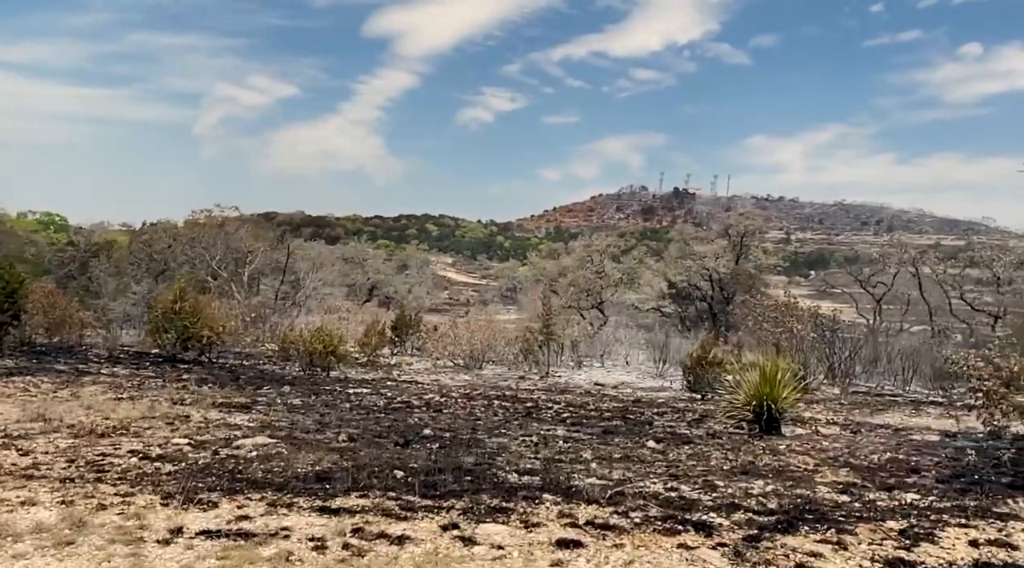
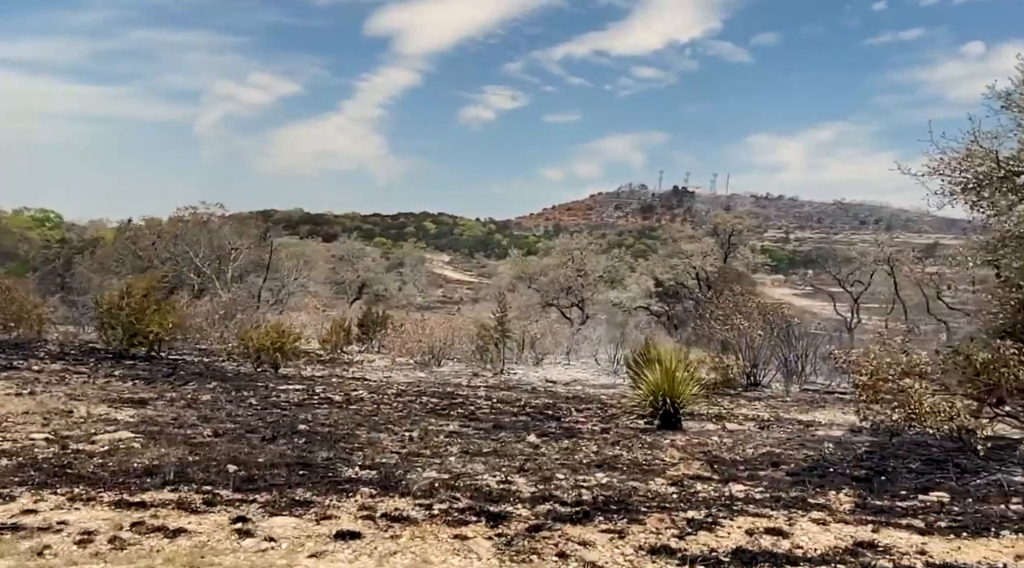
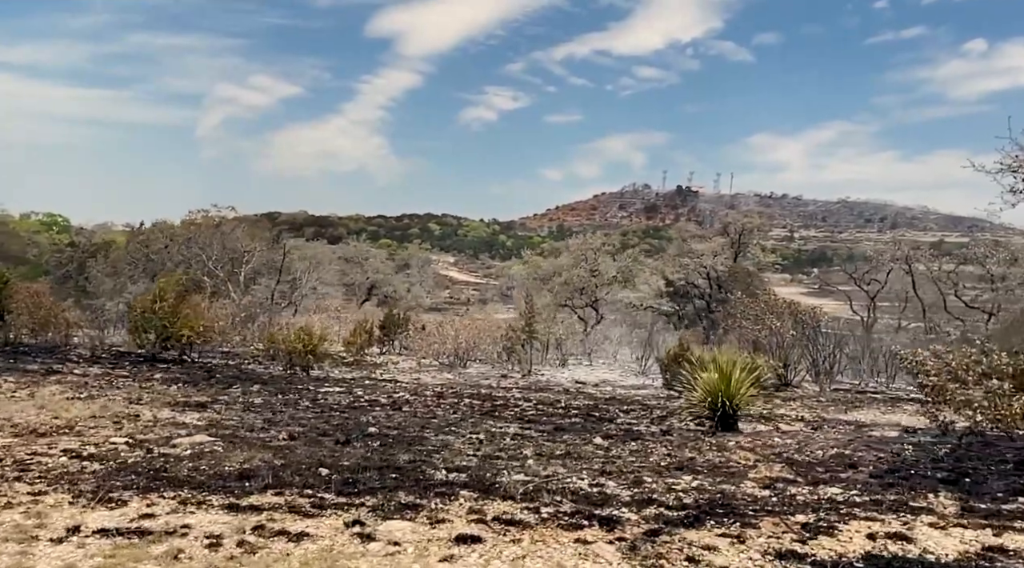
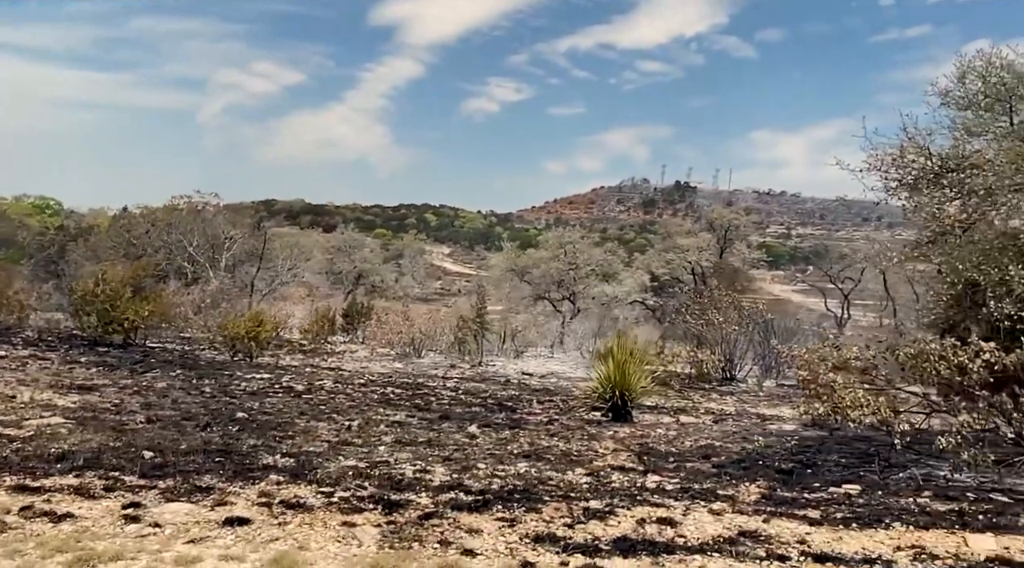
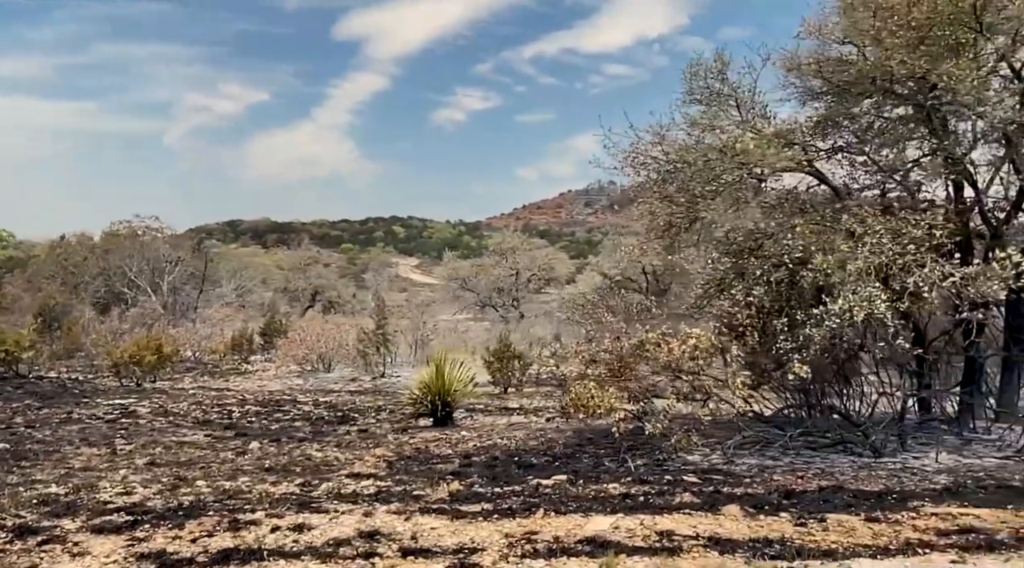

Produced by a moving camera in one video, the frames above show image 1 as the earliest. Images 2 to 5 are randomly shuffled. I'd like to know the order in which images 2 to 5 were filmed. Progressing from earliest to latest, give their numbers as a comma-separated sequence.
3, 2, 4, 5
